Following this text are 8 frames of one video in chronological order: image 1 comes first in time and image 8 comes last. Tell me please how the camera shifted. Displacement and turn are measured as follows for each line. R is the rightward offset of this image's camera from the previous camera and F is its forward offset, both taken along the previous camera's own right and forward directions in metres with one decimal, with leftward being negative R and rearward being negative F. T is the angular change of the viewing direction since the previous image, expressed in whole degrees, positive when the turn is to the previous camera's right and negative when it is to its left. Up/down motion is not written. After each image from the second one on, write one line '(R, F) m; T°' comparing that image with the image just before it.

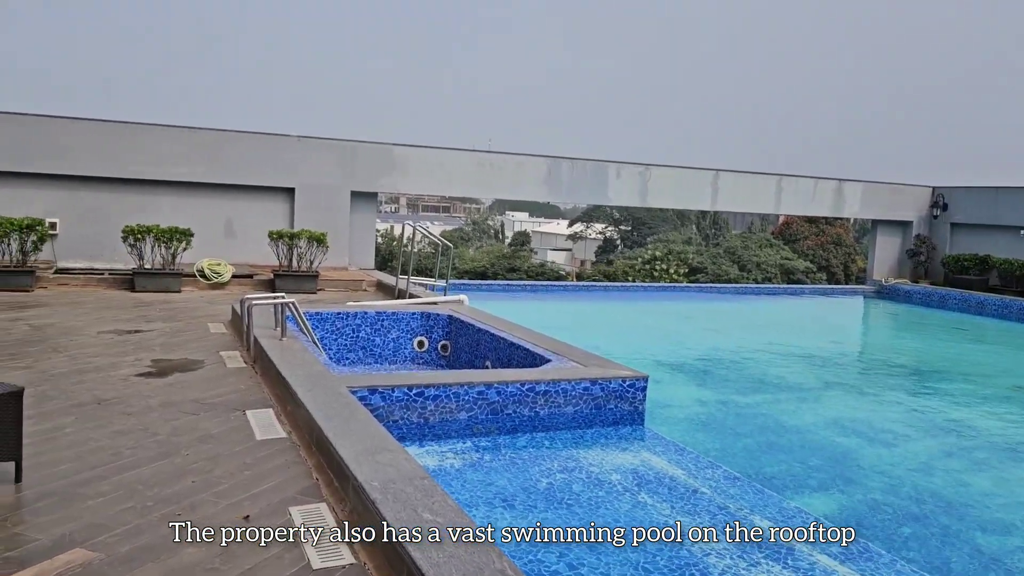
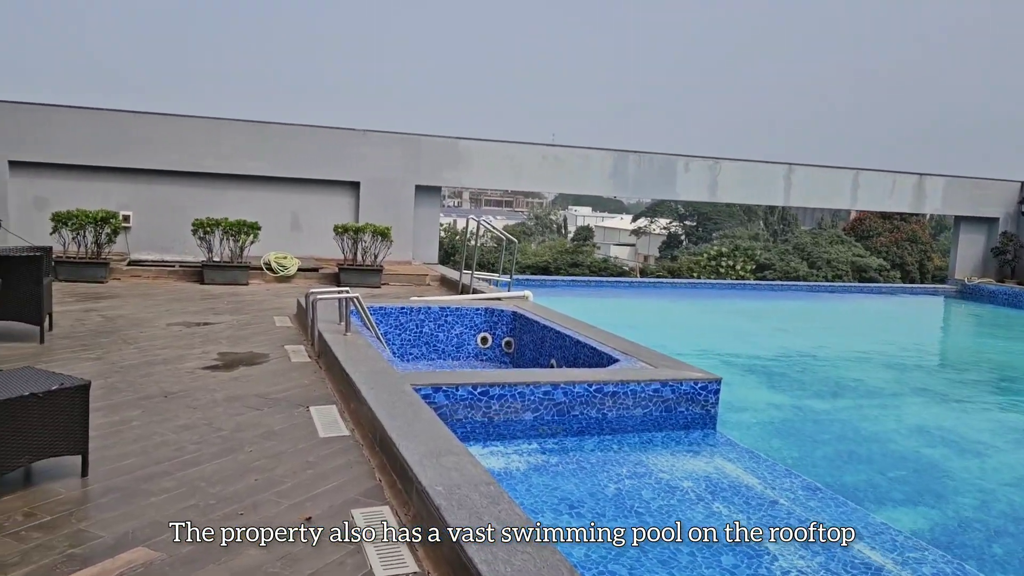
(0.0, +0.1) m; -4°
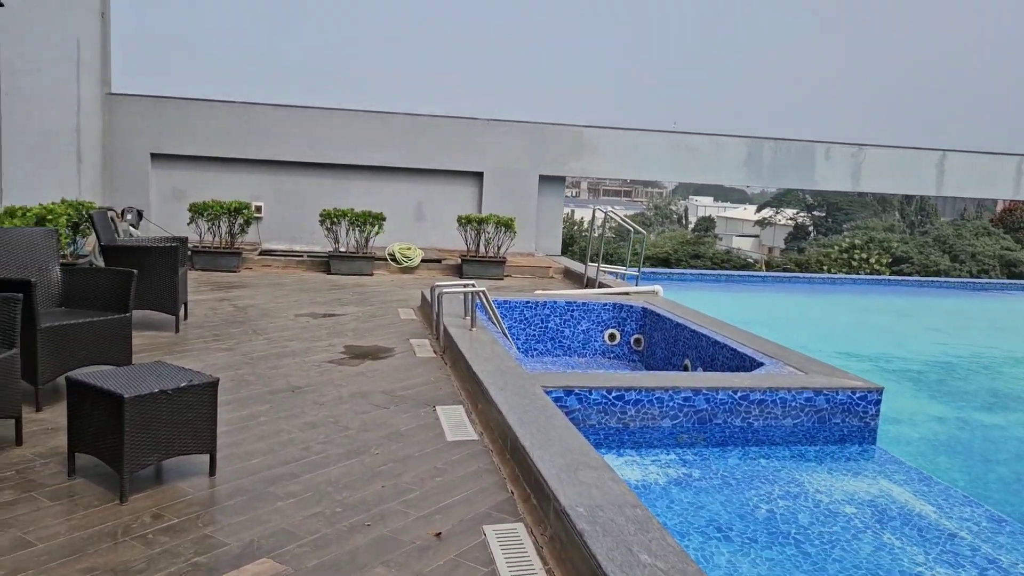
(-0.1, +0.3) m; -8°
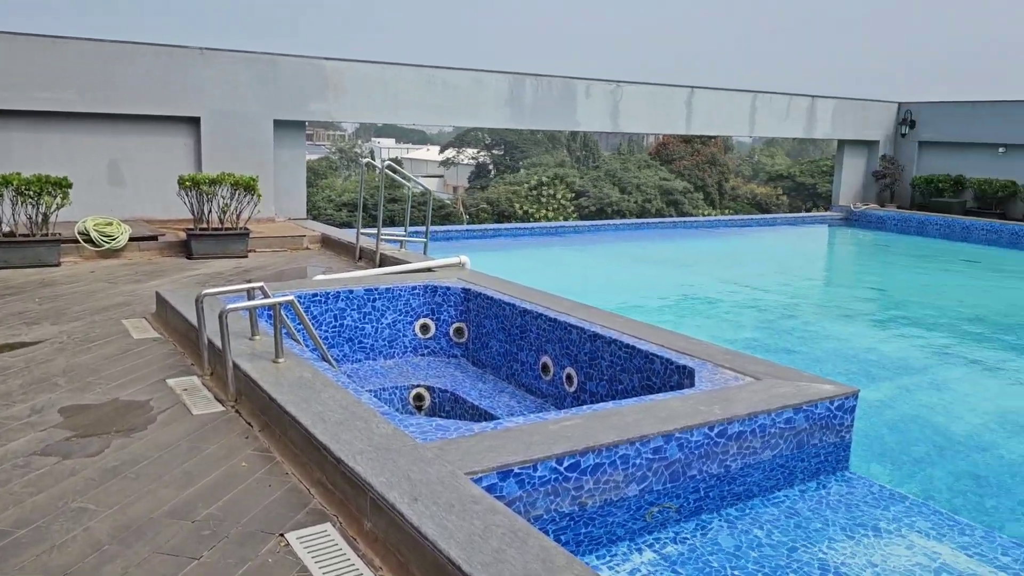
(-0.6, +1.8) m; +21°
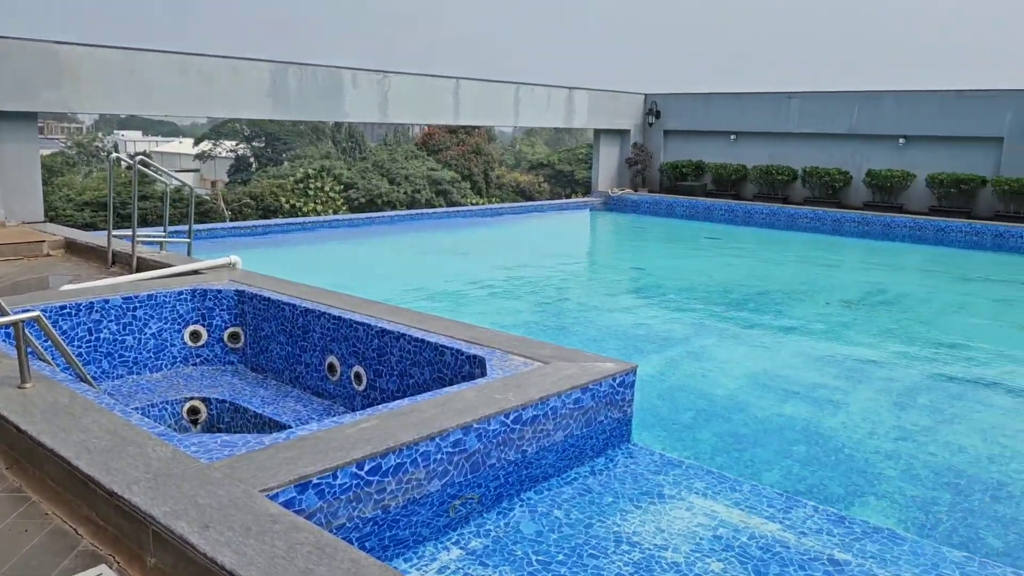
(0.0, +0.1) m; +15°
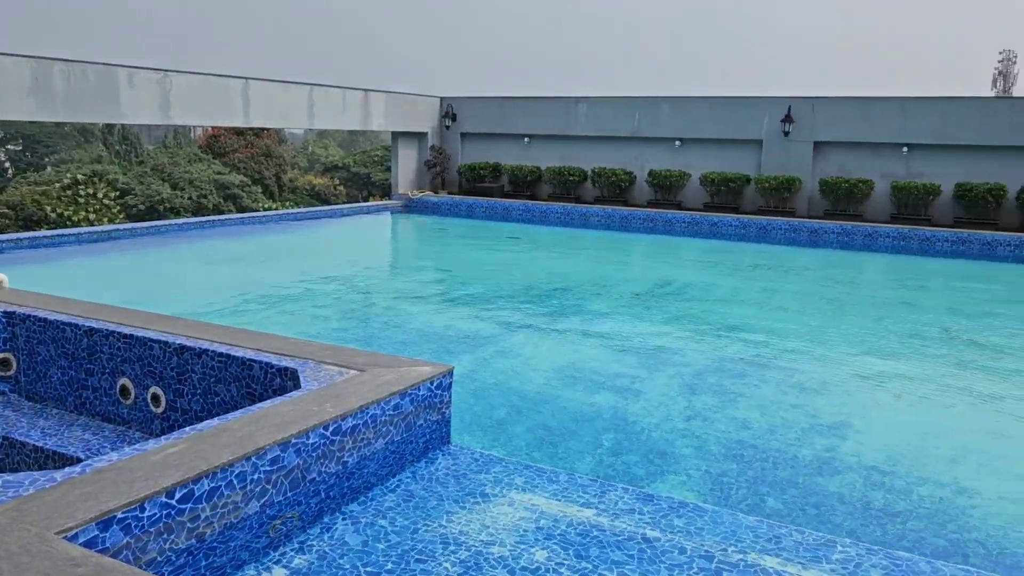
(-0.1, 0.0) m; +13°
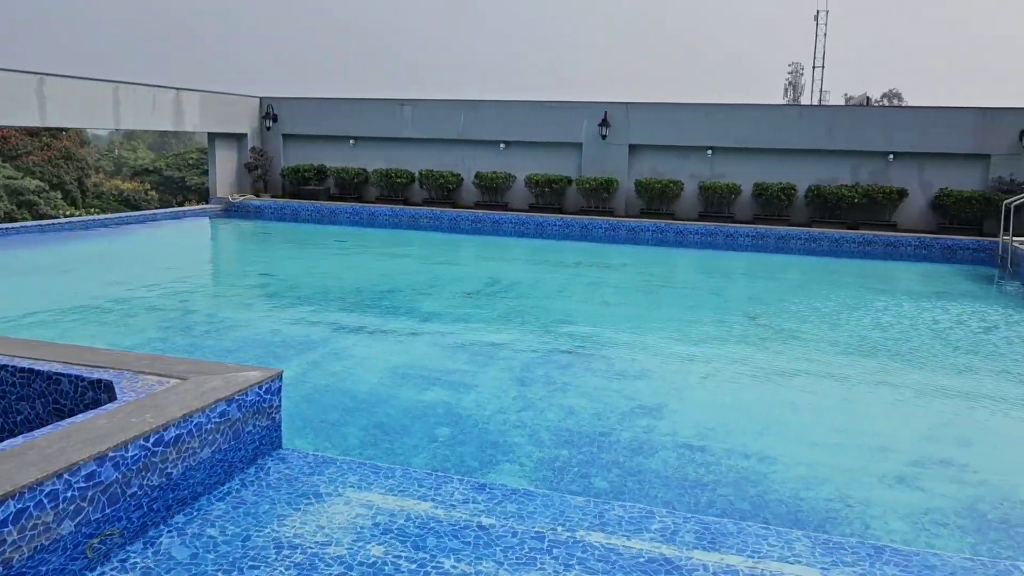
(0.0, -0.1) m; +11°
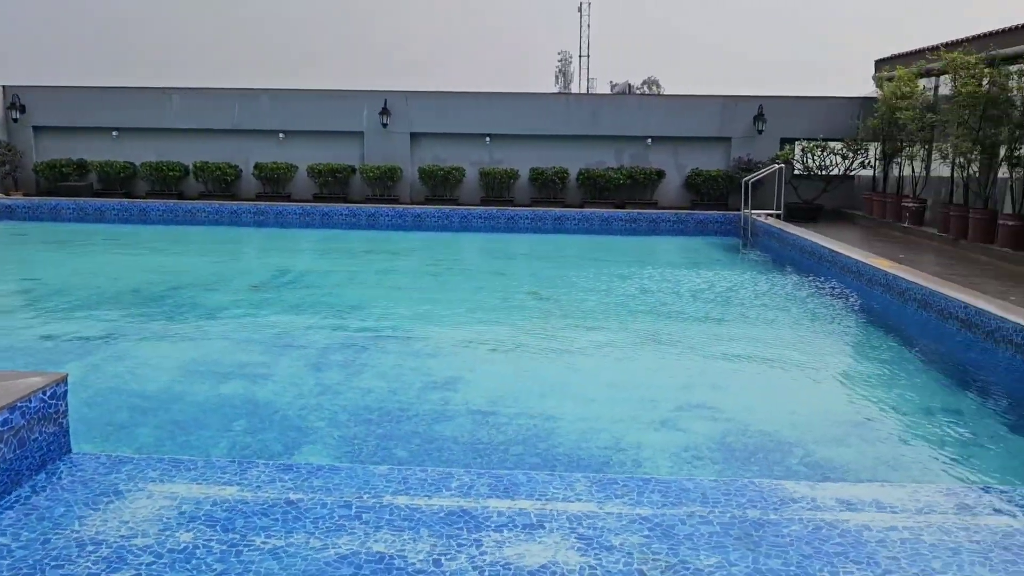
(0.0, -0.2) m; +14°
